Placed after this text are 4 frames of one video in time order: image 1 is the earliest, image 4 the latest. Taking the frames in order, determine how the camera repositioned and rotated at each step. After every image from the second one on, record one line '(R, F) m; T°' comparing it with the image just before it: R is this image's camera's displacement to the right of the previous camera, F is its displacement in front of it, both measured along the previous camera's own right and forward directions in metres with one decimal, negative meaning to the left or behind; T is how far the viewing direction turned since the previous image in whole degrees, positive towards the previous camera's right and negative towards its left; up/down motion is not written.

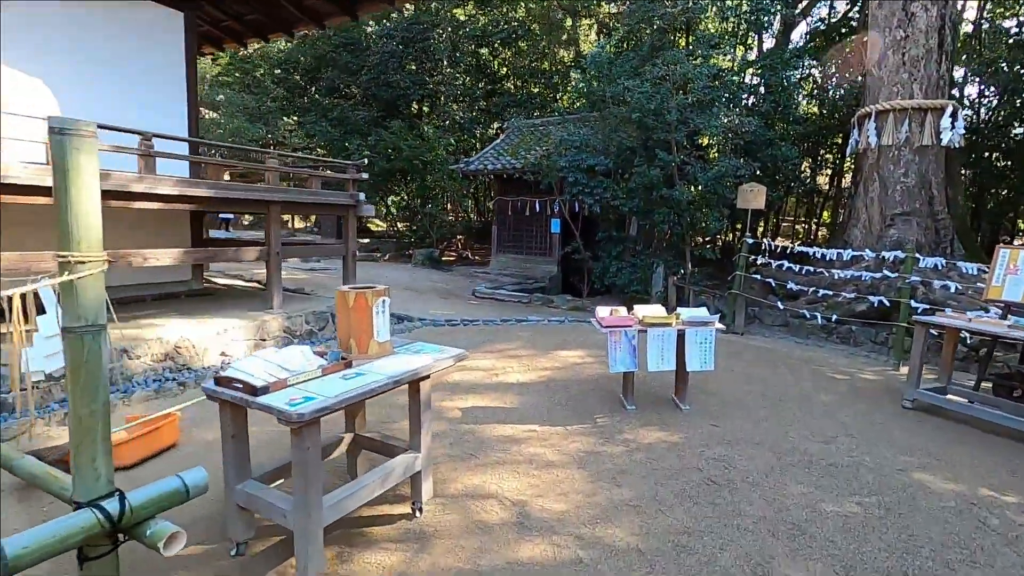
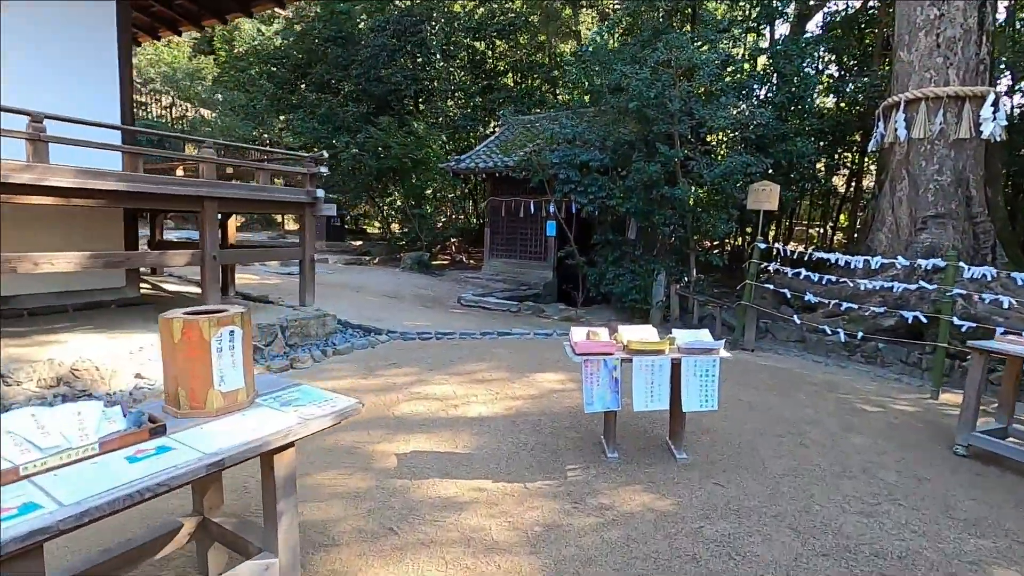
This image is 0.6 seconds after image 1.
(+0.3, +0.6) m; -1°
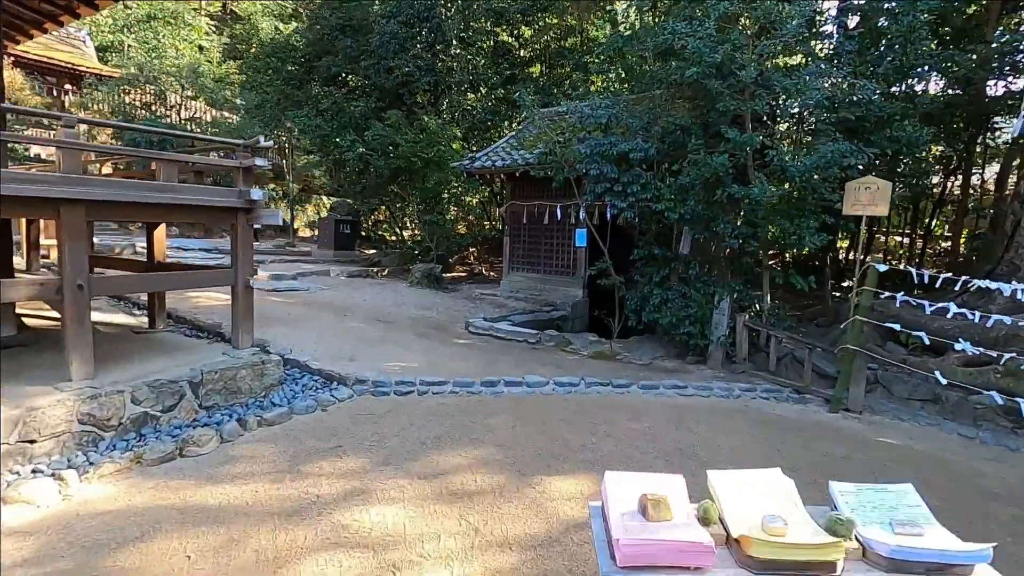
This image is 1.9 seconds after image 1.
(+0.1, +1.3) m; -4°
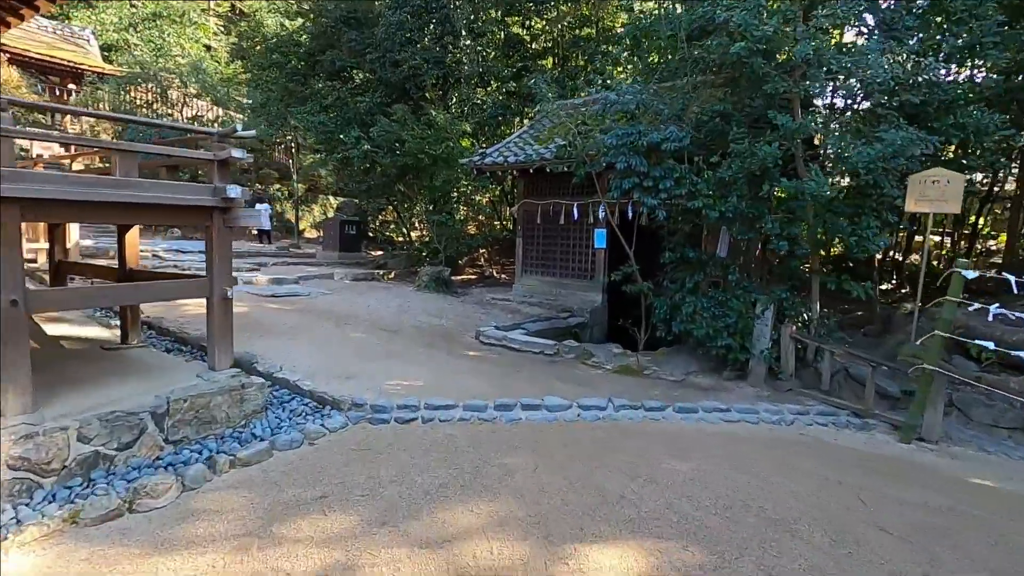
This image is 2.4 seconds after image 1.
(-0.1, +0.5) m; -1°
